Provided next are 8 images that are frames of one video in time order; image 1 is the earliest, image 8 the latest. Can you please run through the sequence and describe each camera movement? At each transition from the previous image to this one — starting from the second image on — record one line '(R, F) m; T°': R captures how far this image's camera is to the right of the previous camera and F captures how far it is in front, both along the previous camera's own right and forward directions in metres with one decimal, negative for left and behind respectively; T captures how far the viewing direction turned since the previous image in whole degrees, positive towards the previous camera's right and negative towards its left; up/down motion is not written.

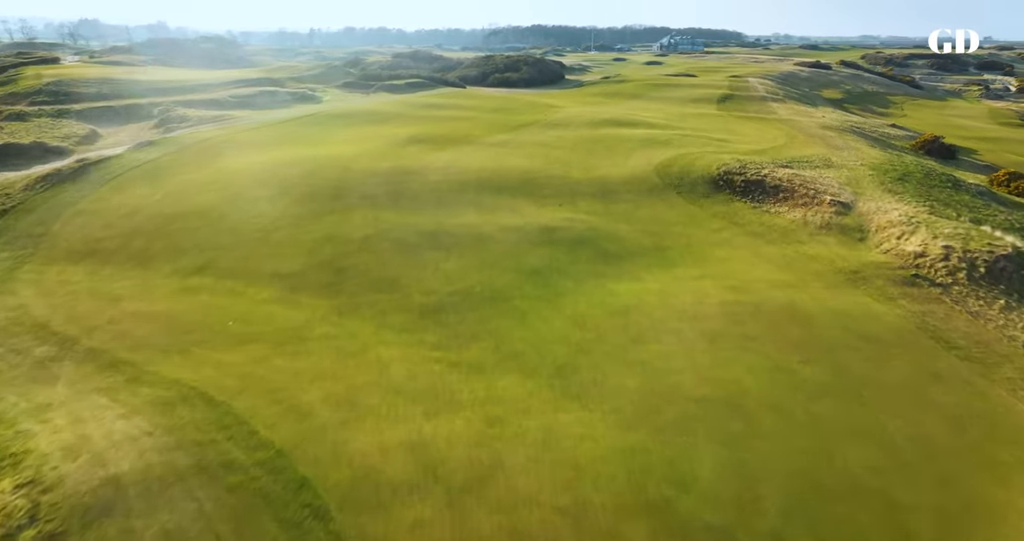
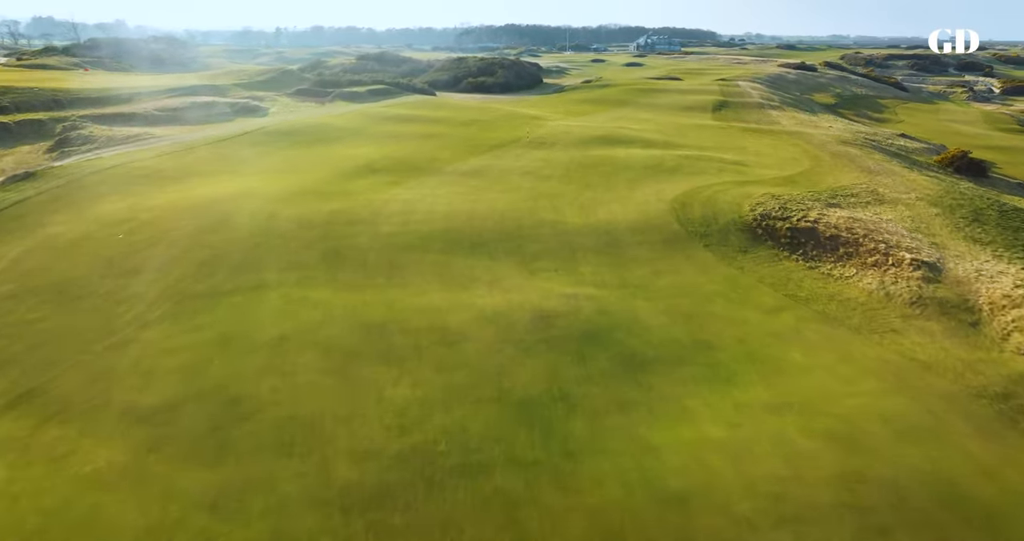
(-0.1, +6.4) m; +2°
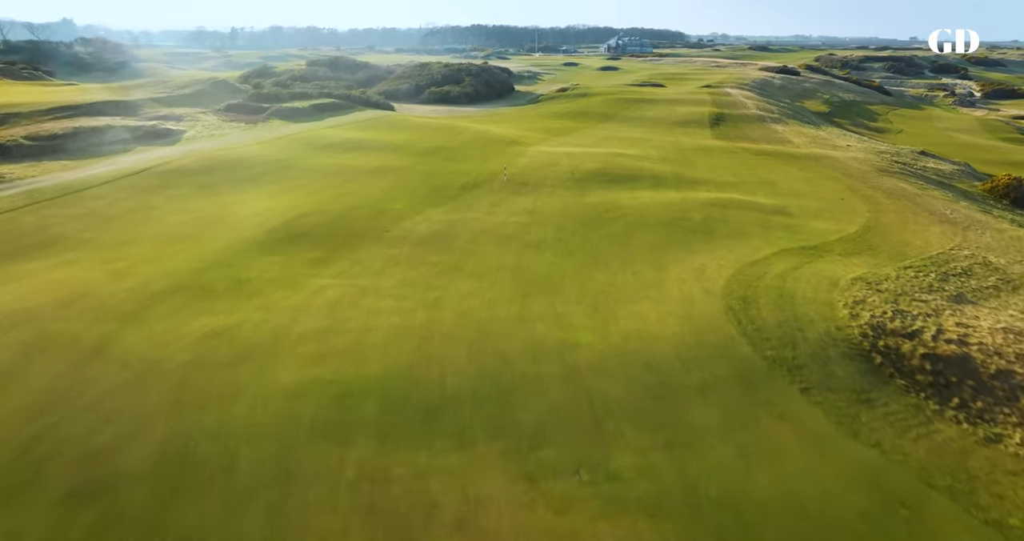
(-0.2, +8.0) m; +2°
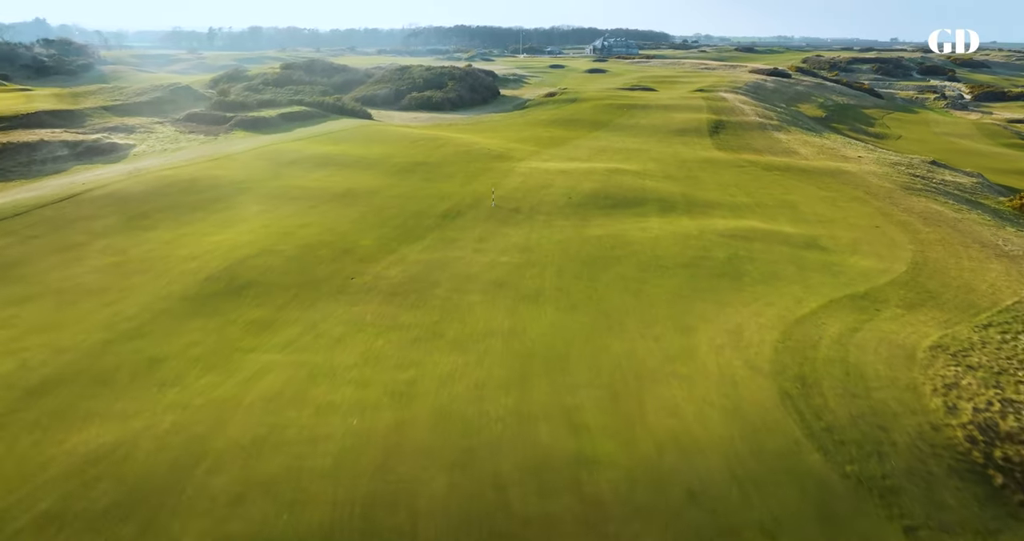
(-0.2, +3.6) m; +1°
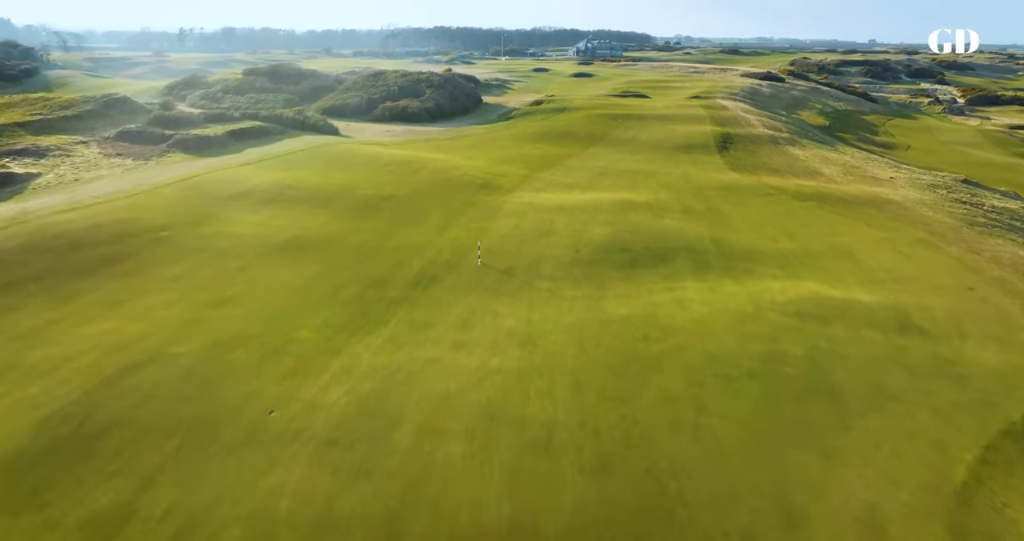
(-0.3, +5.8) m; +1°
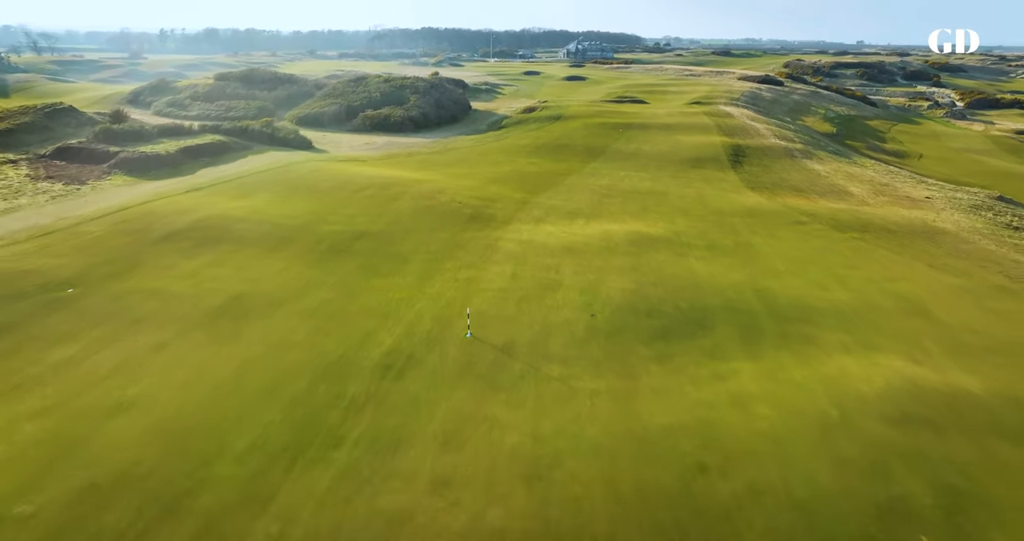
(-0.2, +4.4) m; +1°
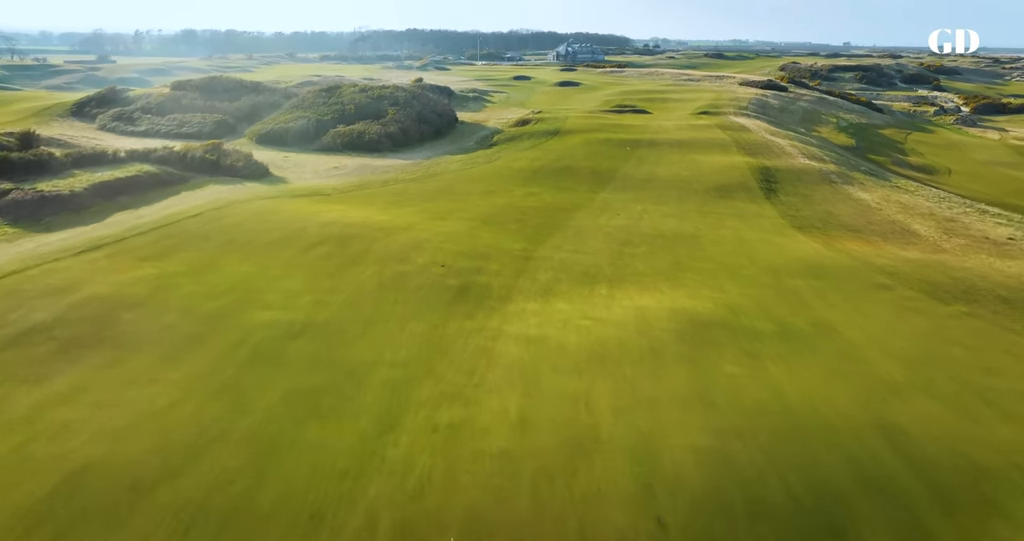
(-0.3, +6.5) m; +1°
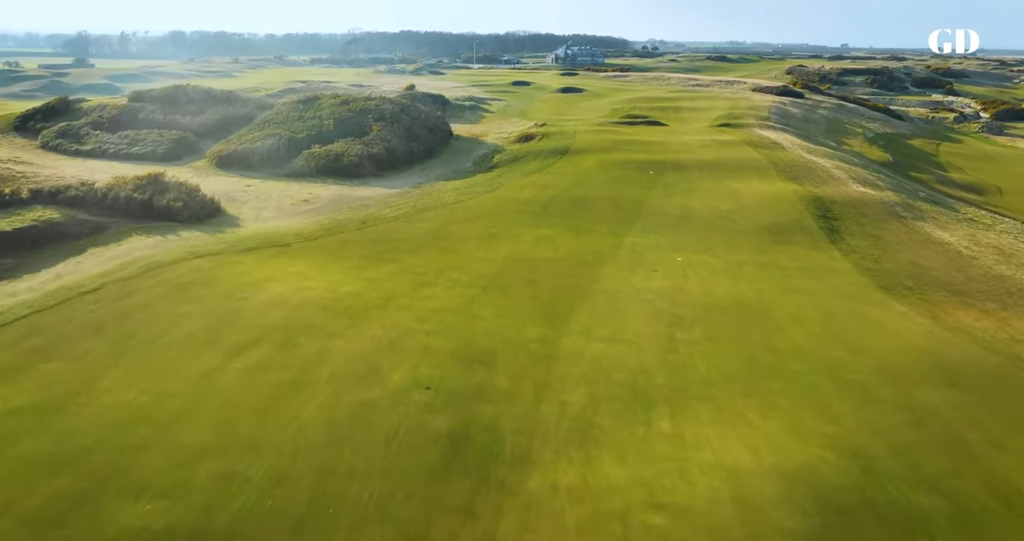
(-0.4, +6.6) m; 0°
